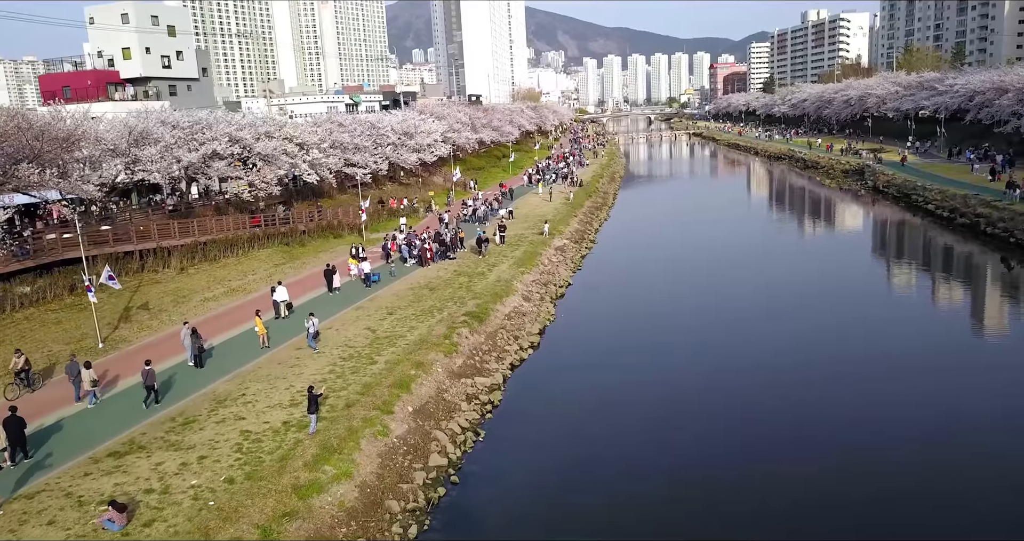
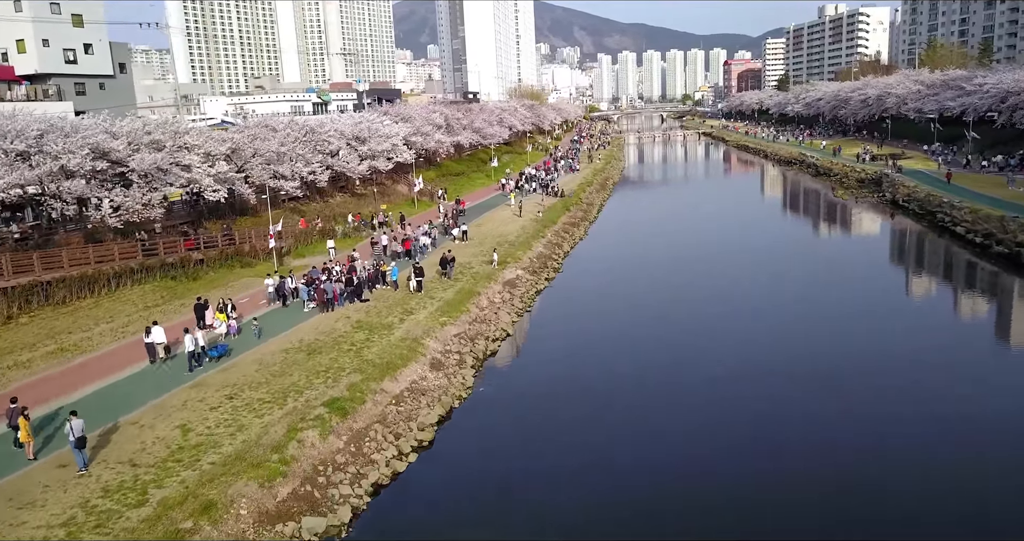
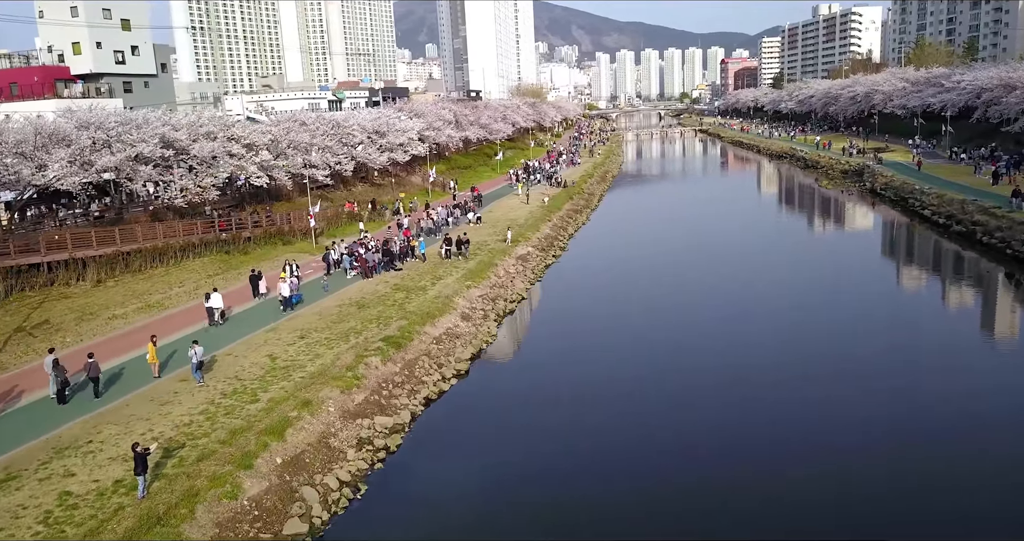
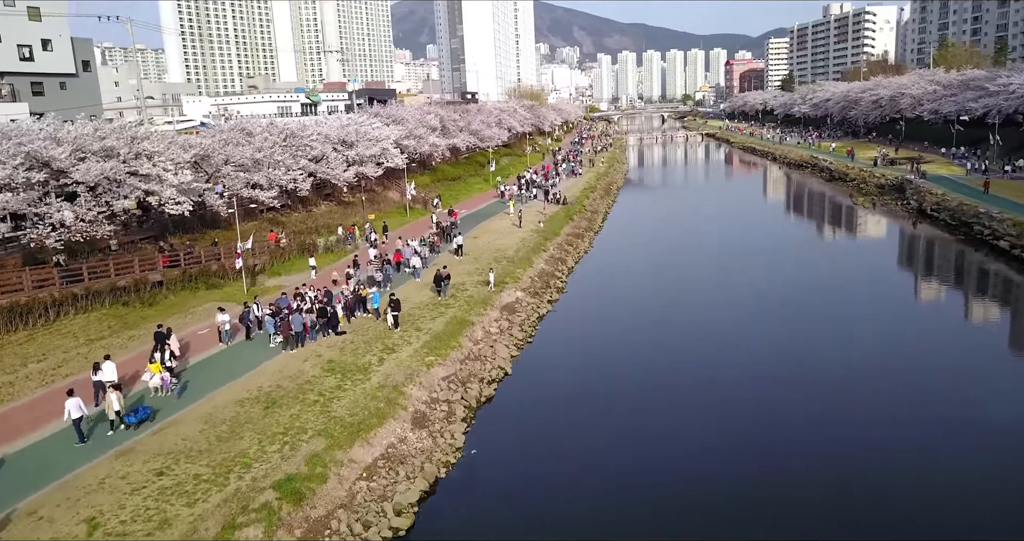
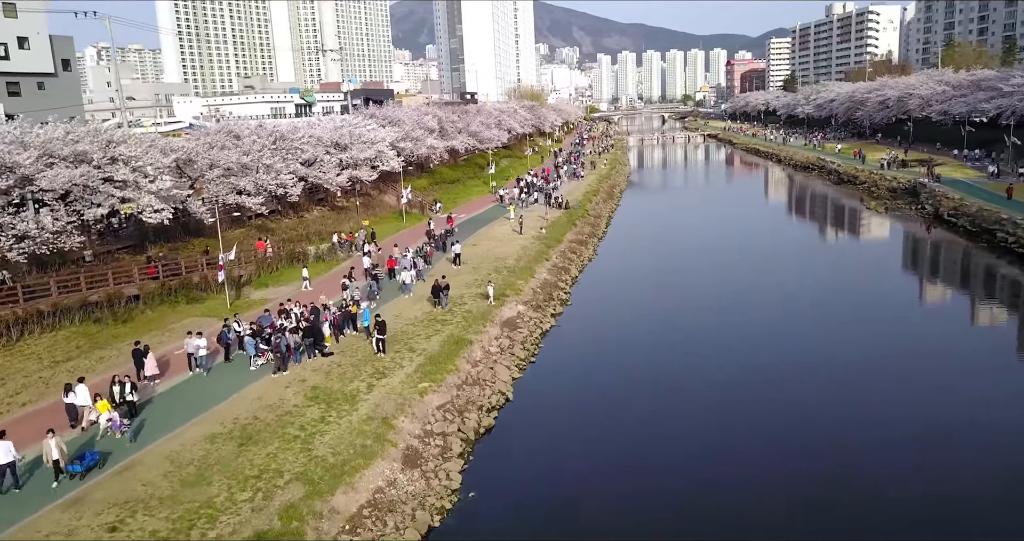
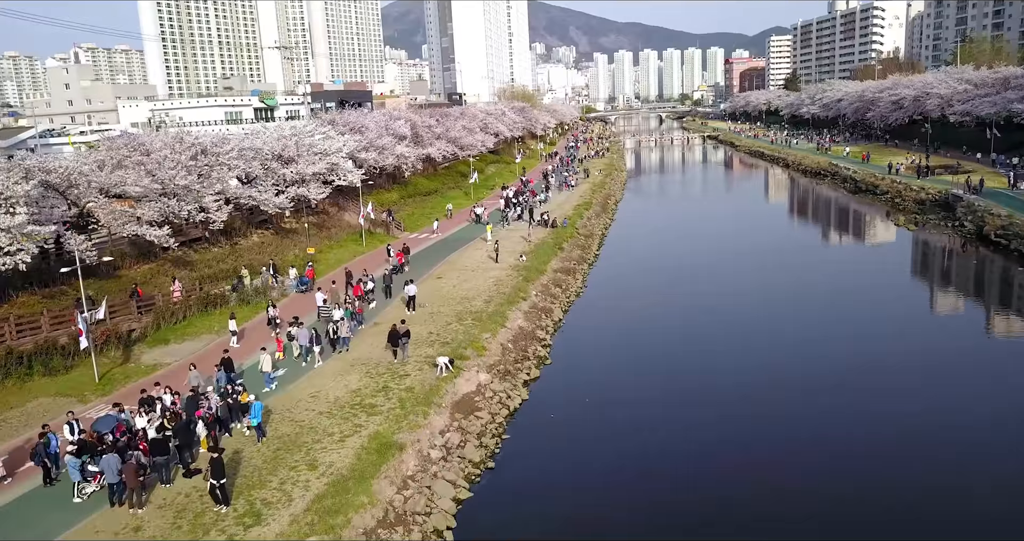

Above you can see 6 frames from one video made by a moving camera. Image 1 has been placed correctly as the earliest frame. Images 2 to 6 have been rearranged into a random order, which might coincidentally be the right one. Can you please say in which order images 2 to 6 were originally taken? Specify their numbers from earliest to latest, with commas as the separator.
3, 2, 4, 5, 6
